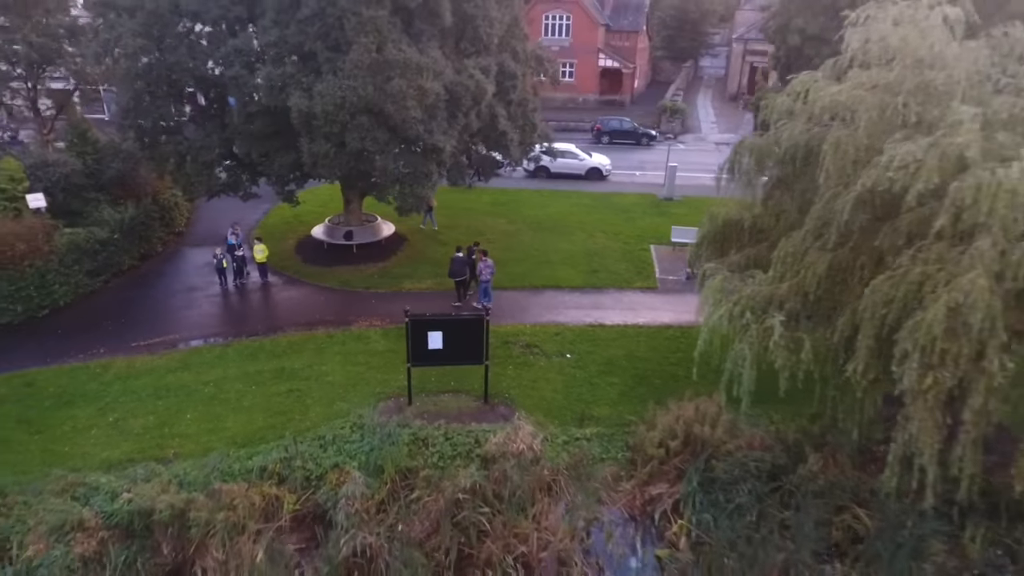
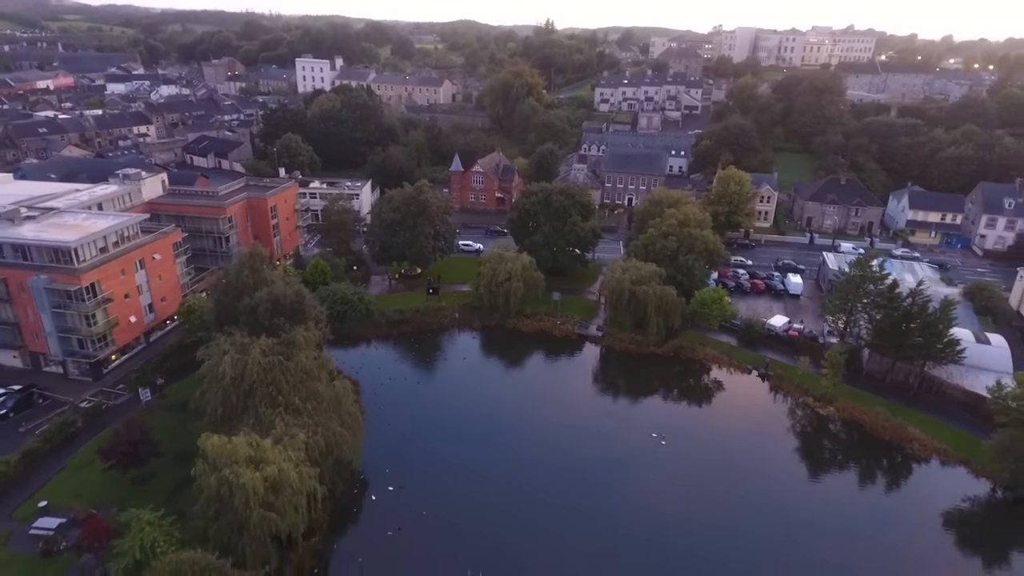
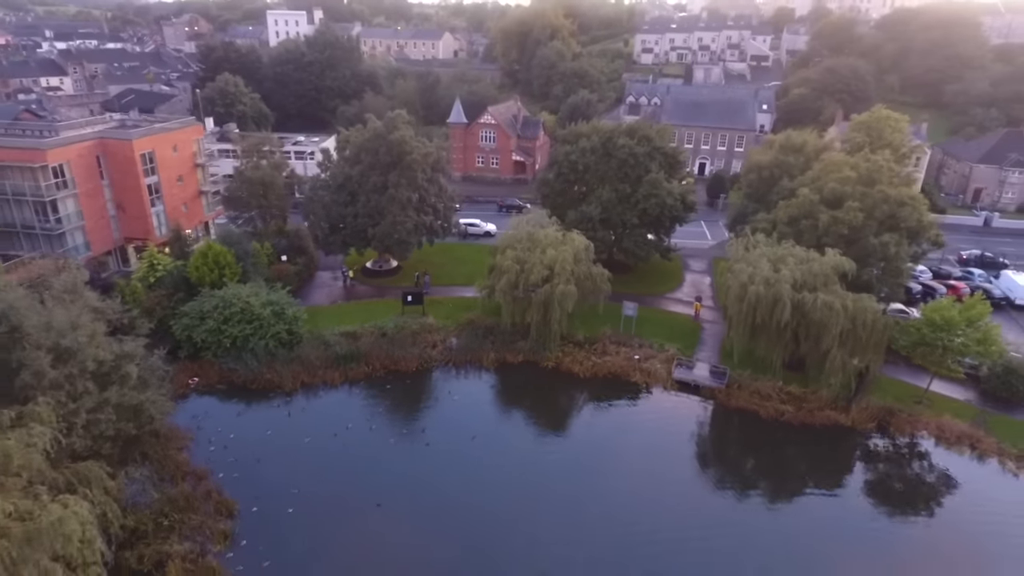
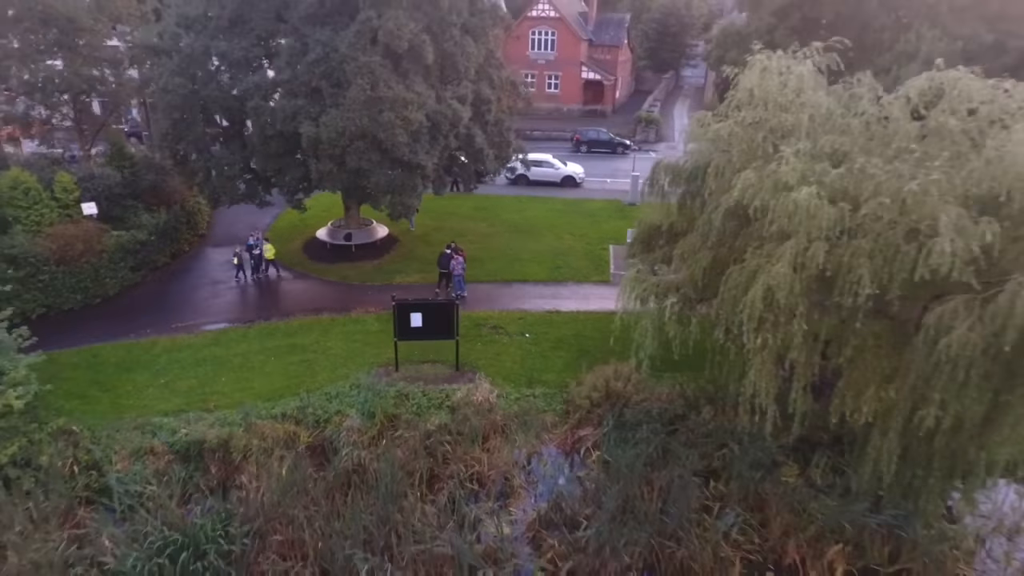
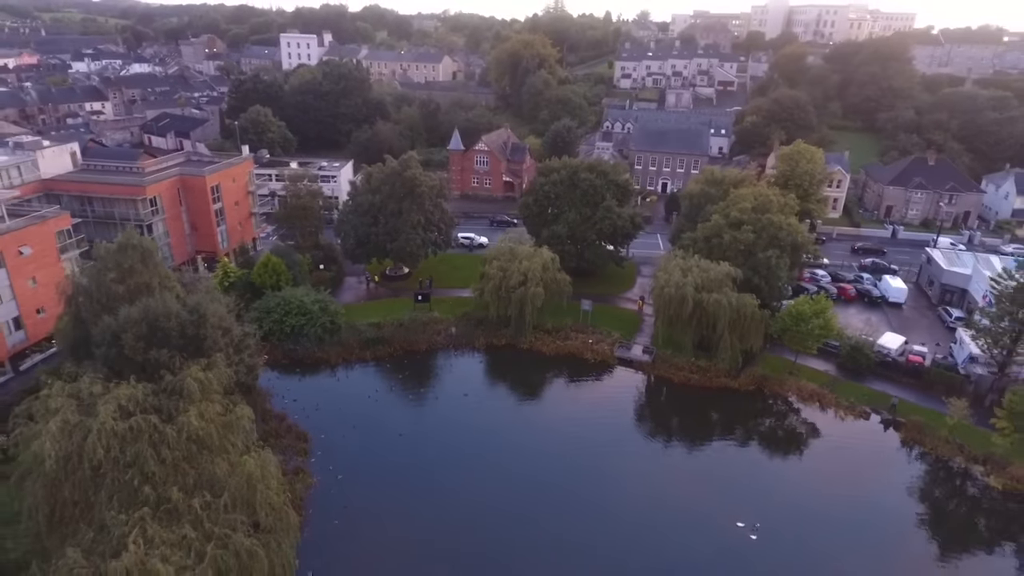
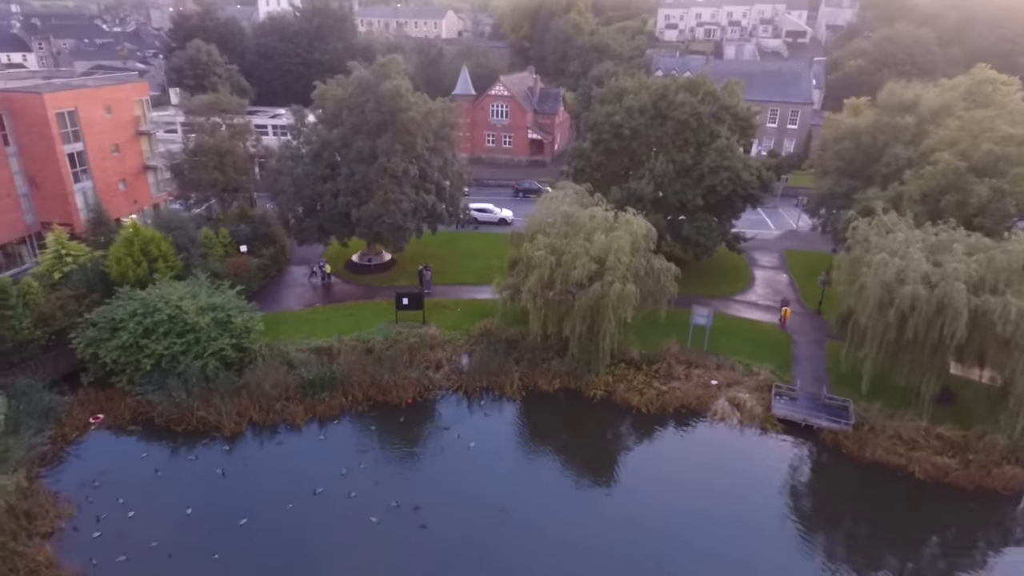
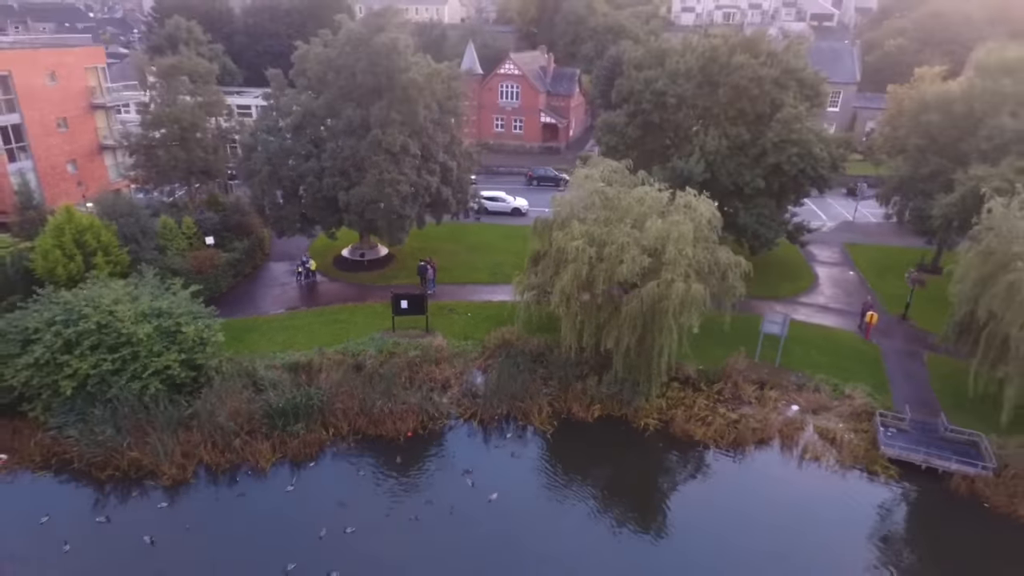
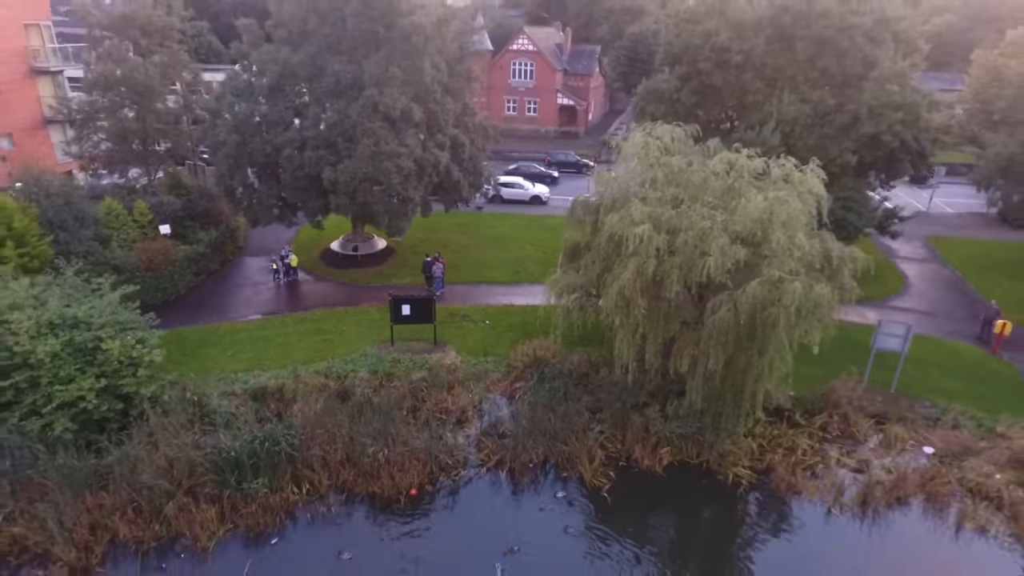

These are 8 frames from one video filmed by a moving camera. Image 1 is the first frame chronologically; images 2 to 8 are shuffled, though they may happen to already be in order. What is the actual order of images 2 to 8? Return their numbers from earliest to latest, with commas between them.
4, 8, 7, 6, 3, 5, 2
